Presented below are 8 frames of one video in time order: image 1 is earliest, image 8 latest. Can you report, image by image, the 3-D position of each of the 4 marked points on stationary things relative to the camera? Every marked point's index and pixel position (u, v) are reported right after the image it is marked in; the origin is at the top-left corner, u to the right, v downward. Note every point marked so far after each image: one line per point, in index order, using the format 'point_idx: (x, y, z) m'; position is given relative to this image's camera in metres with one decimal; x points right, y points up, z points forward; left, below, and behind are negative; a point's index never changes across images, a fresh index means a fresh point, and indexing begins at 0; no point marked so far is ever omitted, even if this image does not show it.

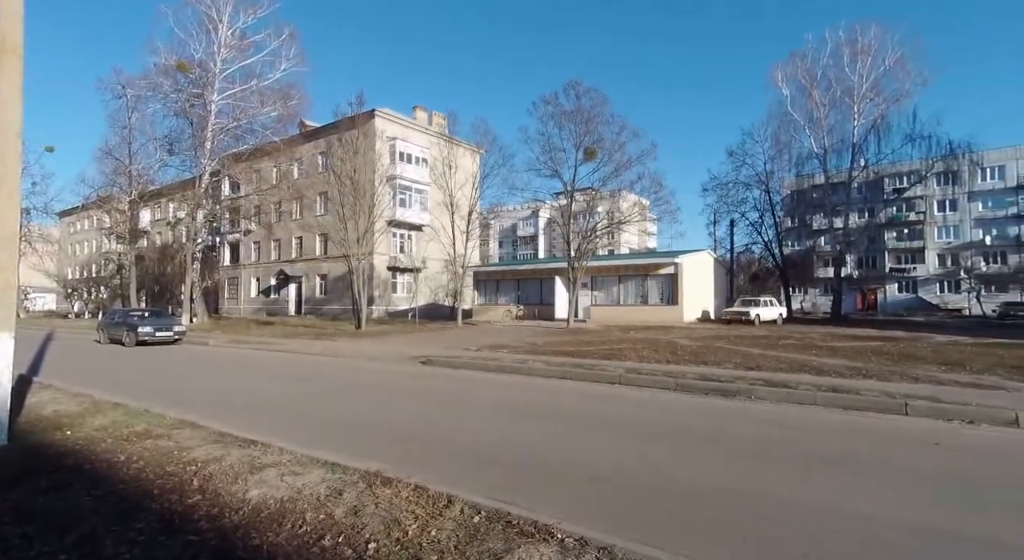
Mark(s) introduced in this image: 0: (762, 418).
0: (+4.4, -2.1, +9.7) m
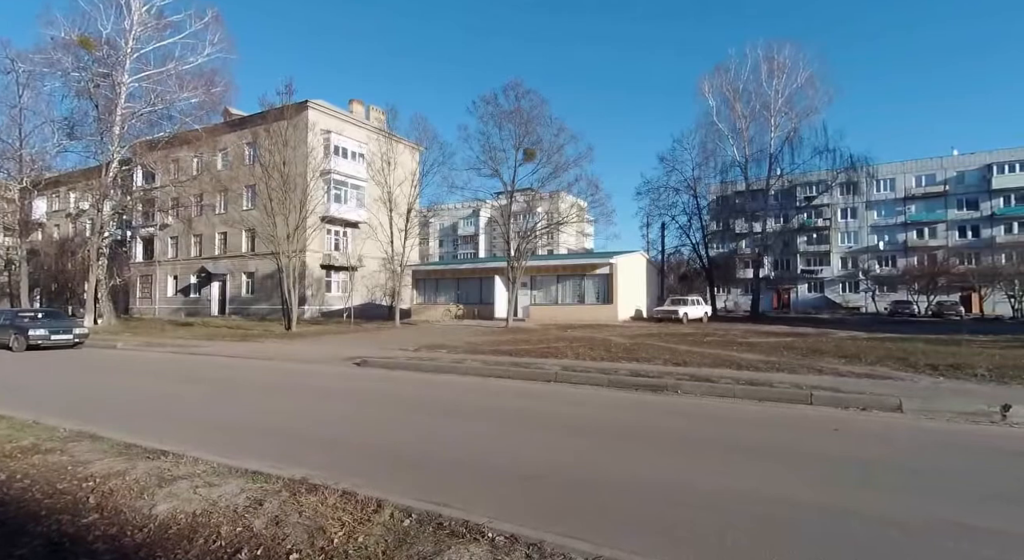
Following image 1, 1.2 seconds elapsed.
0: (+2.9, -2.2, +9.8) m
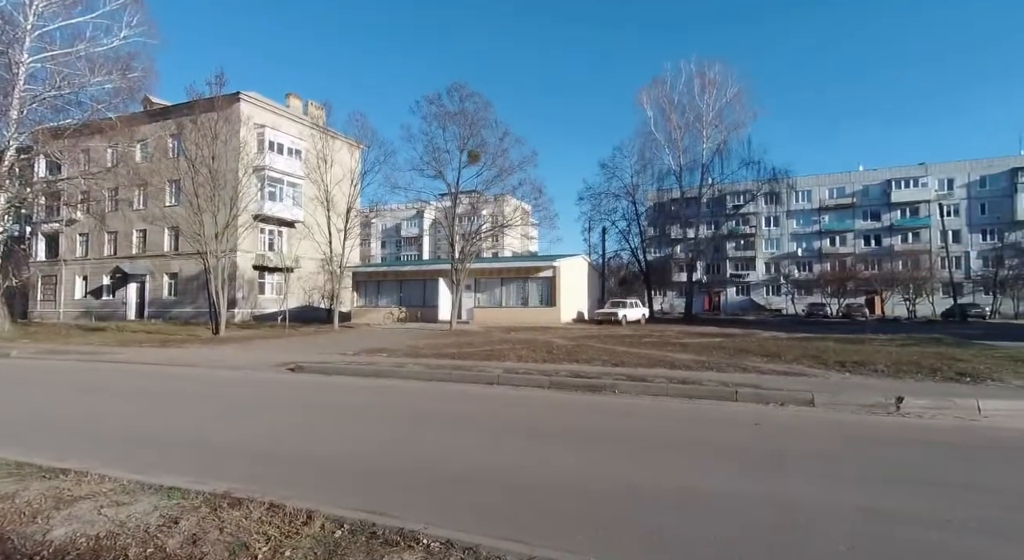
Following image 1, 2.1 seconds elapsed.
0: (+1.8, -2.2, +9.9) m
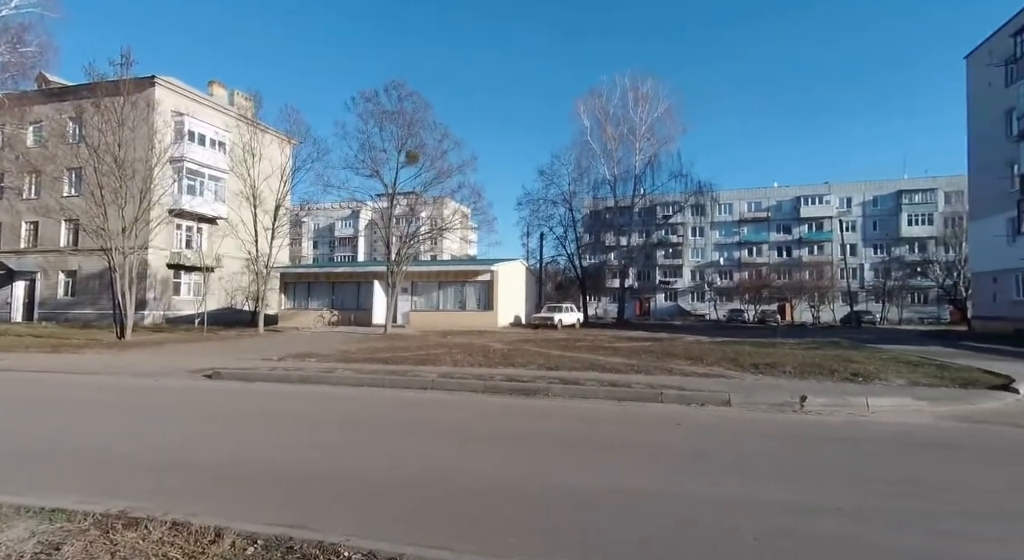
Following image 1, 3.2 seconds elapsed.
0: (+0.7, -2.3, +9.8) m
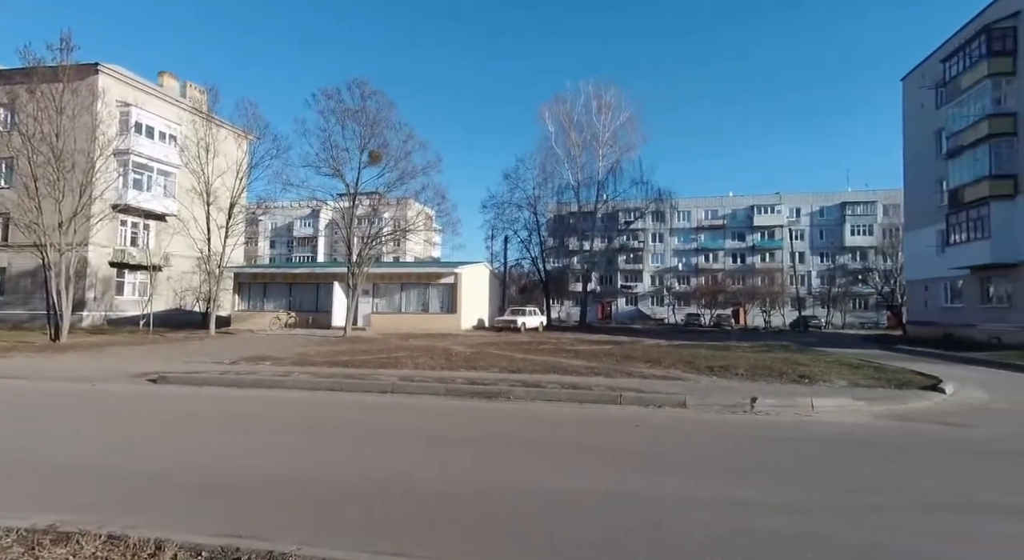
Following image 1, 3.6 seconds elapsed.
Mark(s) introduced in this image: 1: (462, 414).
0: (0.0, -2.3, +9.6) m
1: (-0.8, -2.3, +9.7) m
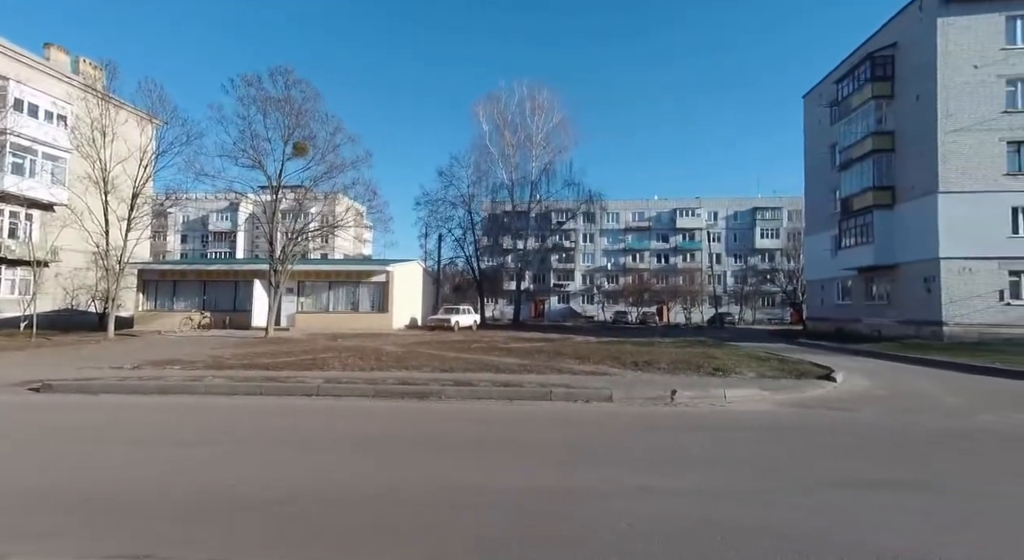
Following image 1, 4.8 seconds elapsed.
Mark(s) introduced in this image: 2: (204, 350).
0: (-1.1, -2.3, +9.2) m
1: (-2.0, -2.3, +9.2) m
2: (-10.3, -2.3, +18.9) m
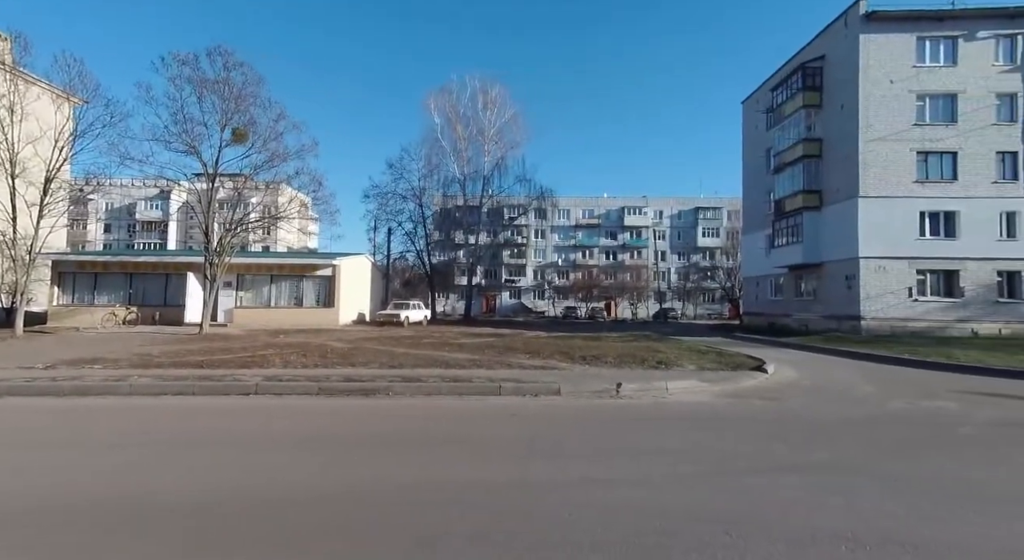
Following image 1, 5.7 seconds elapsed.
0: (-1.9, -2.2, +8.8) m
1: (-2.8, -2.2, +8.7) m
2: (-11.9, -2.1, +17.6) m
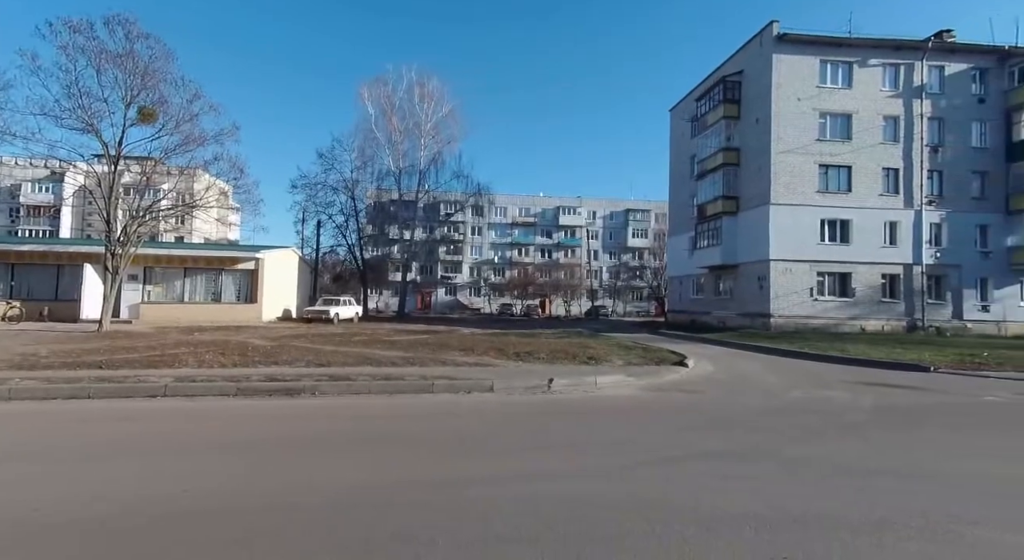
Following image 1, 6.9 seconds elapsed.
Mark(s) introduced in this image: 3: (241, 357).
0: (-3.2, -2.1, +8.4) m
1: (-4.1, -2.1, +8.2) m
2: (-14.2, -1.9, +15.9) m
3: (-7.3, -2.0, +14.6) m
